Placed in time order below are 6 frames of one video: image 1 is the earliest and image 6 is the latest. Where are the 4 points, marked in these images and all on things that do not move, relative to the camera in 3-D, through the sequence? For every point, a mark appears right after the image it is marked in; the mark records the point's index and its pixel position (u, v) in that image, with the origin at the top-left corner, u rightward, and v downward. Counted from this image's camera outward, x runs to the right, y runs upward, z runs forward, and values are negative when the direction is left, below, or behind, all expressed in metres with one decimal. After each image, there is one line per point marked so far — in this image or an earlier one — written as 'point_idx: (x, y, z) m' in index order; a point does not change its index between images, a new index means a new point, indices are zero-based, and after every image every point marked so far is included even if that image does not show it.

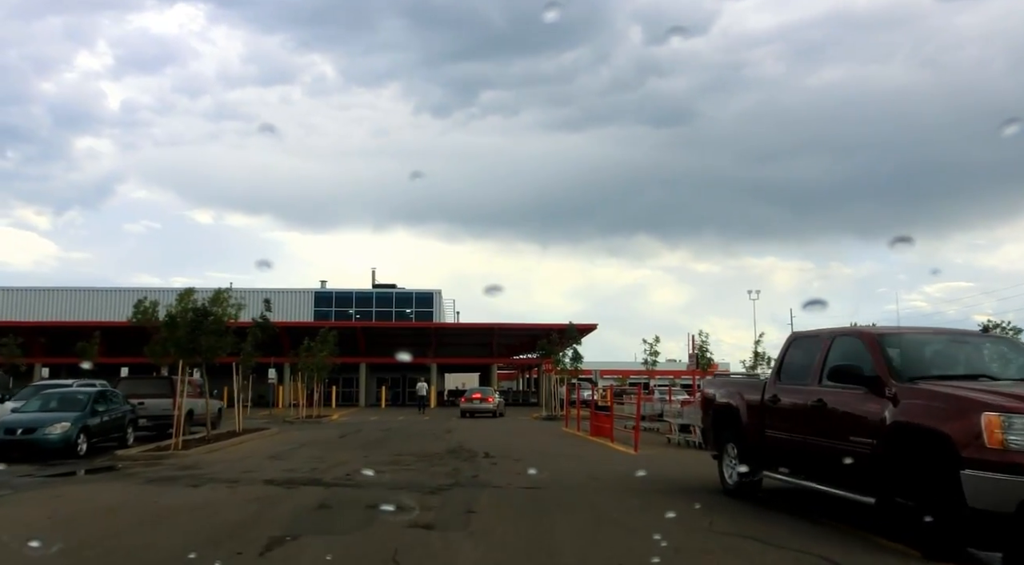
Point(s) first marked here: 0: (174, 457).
0: (-6.7, -3.4, +15.8) m
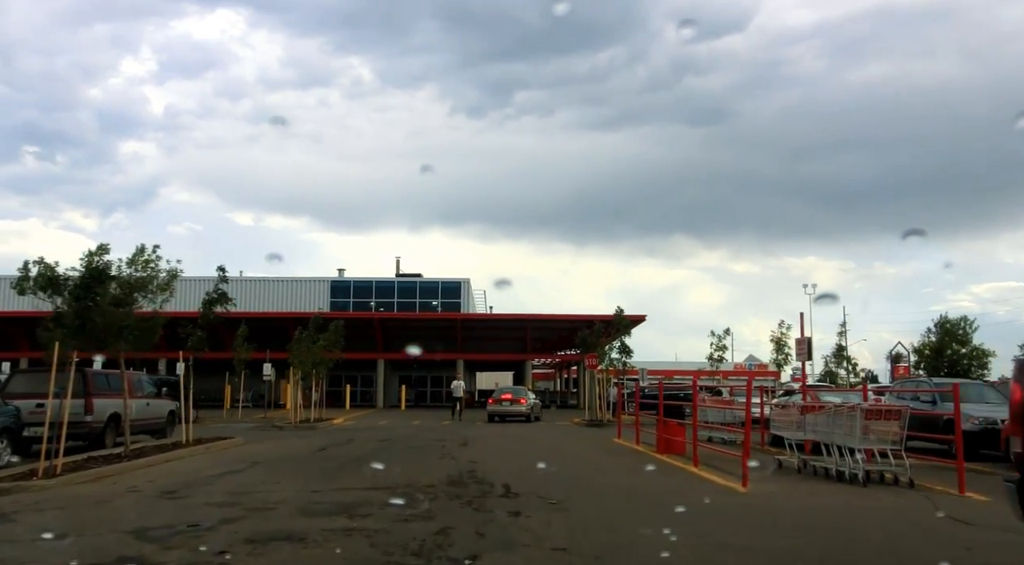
0: (-6.2, -2.6, +10.1) m
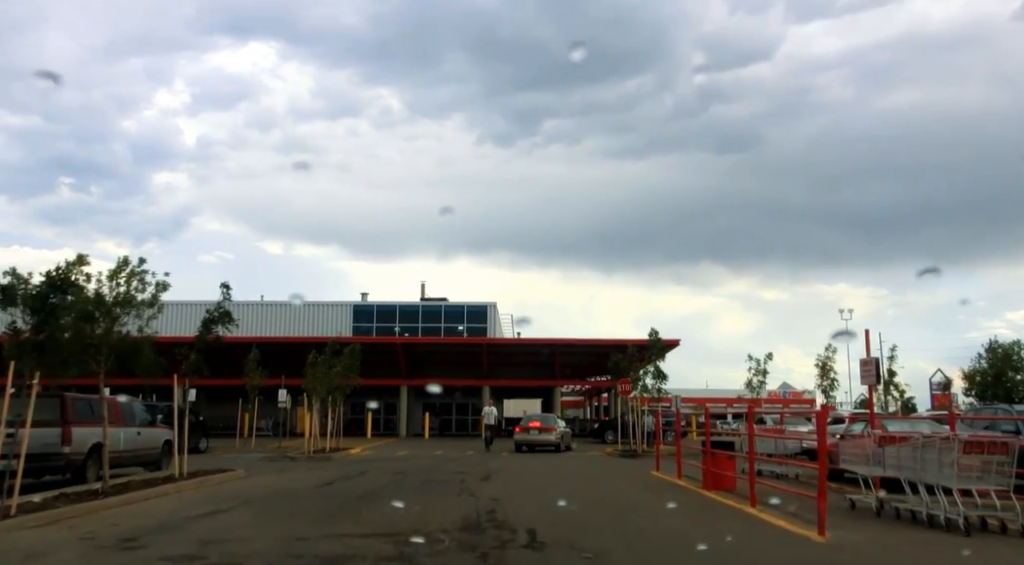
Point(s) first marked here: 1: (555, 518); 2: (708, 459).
0: (-5.9, -2.7, +8.6) m
1: (+0.6, -3.4, +11.8) m
2: (+3.6, -3.2, +14.7) m
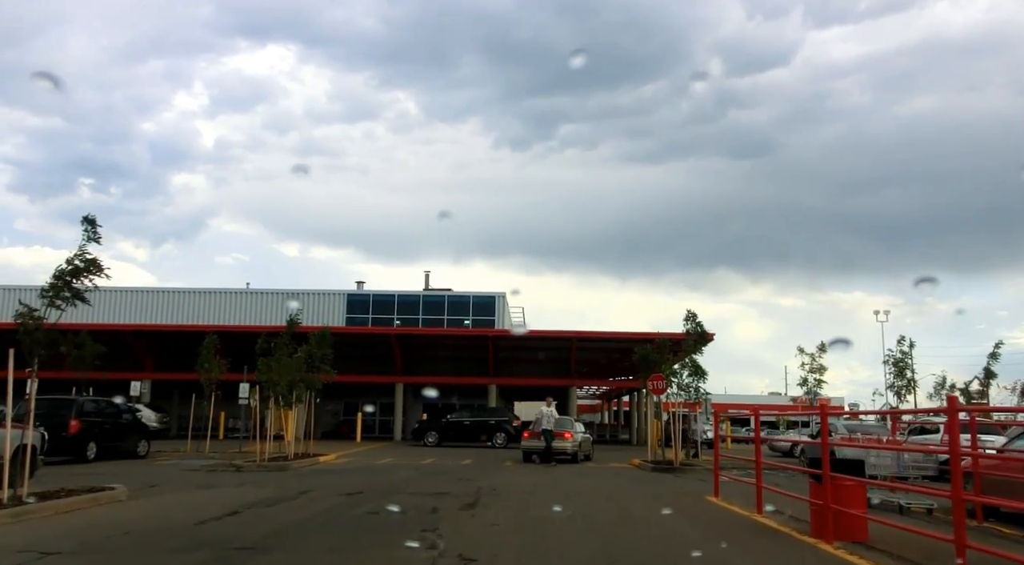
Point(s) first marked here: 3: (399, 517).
0: (-6.1, -1.7, +3.4) m
1: (+0.5, -2.5, +6.5) m
2: (+3.5, -2.4, +9.4) m
3: (-1.4, -3.0, +10.4) m
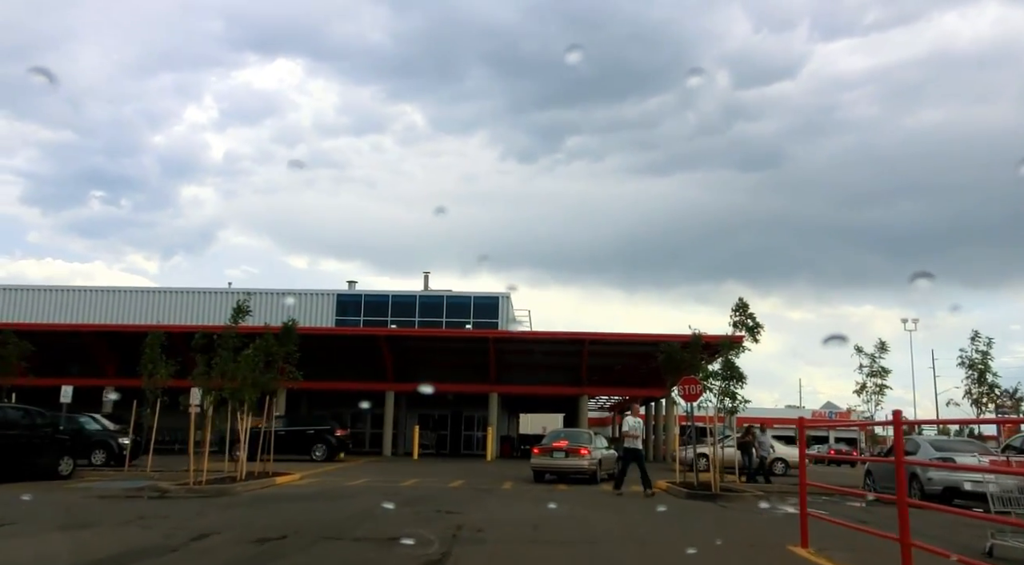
0: (-6.3, -1.0, -0.7) m
1: (+0.4, -1.8, +2.3) m
2: (+3.4, -1.7, +5.2) m
3: (-1.5, -2.4, +6.2) m
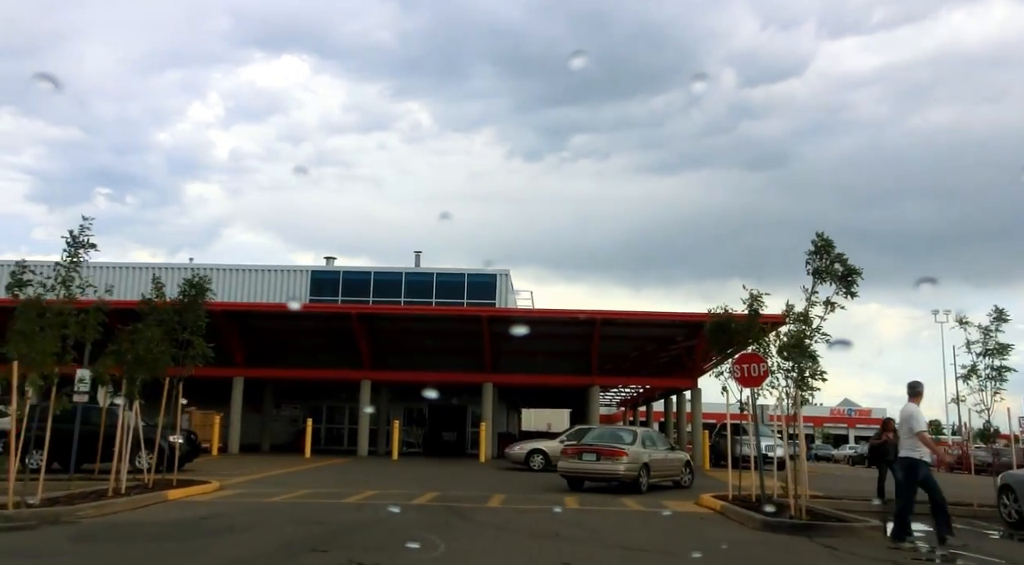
0: (-6.6, +0.1, -6.1) m
1: (+0.1, -0.7, -3.2) m
2: (+3.1, -0.7, -0.3) m
3: (-1.7, -1.3, +0.8) m
